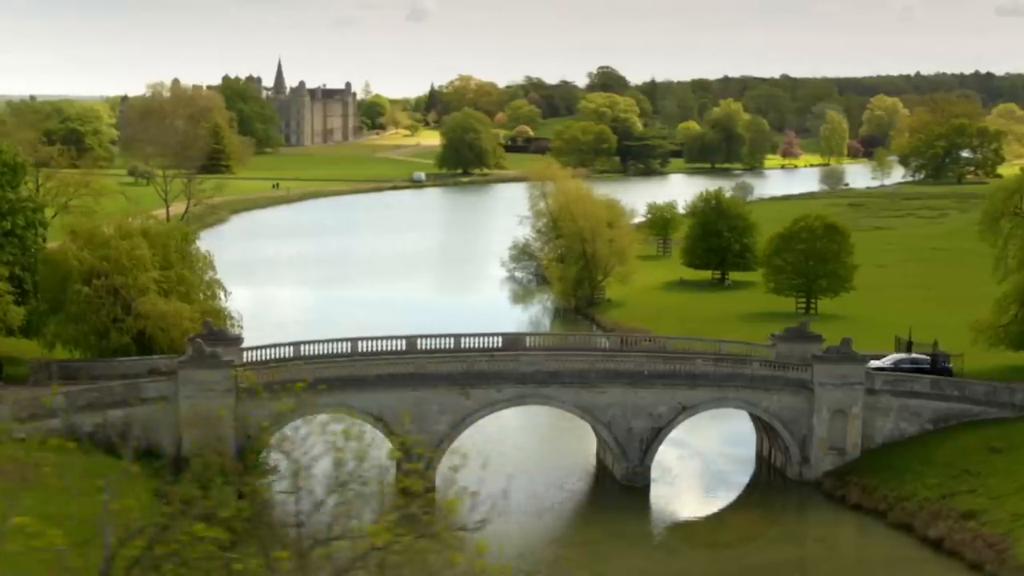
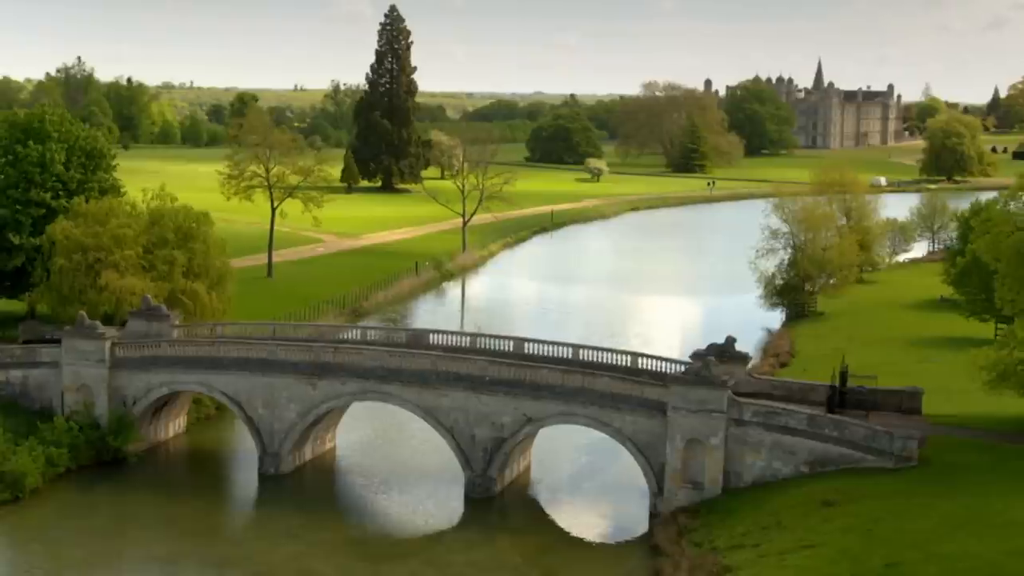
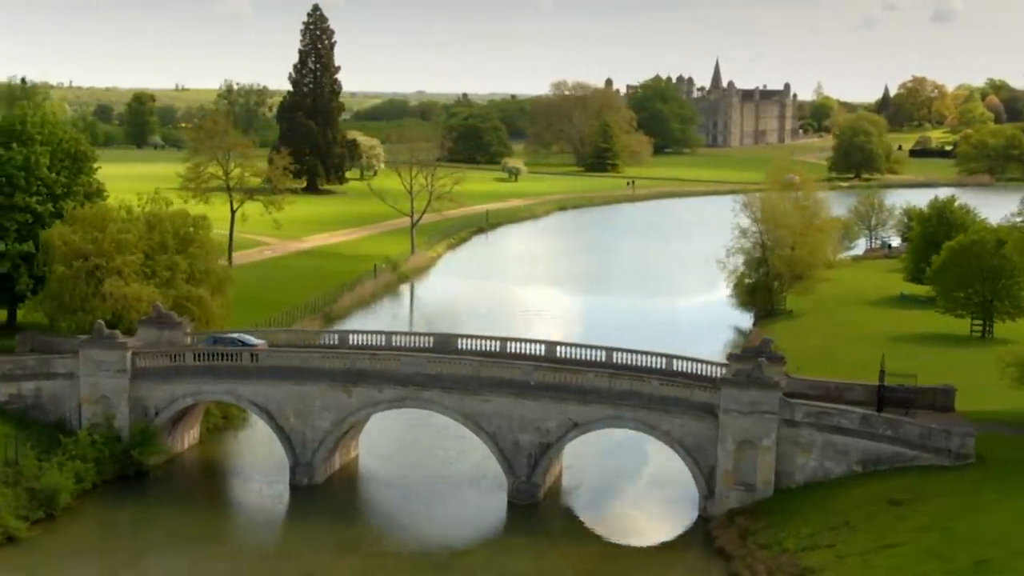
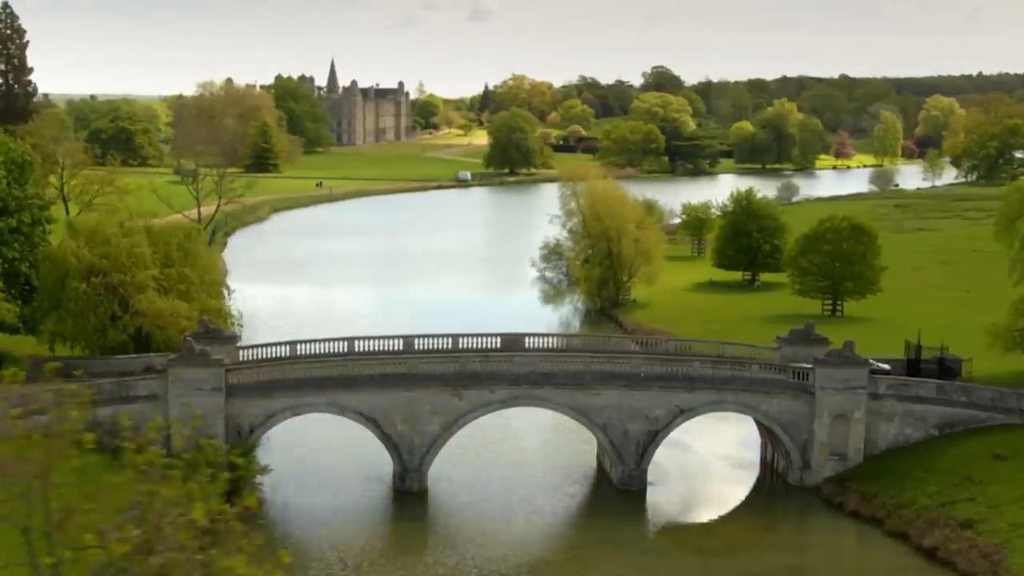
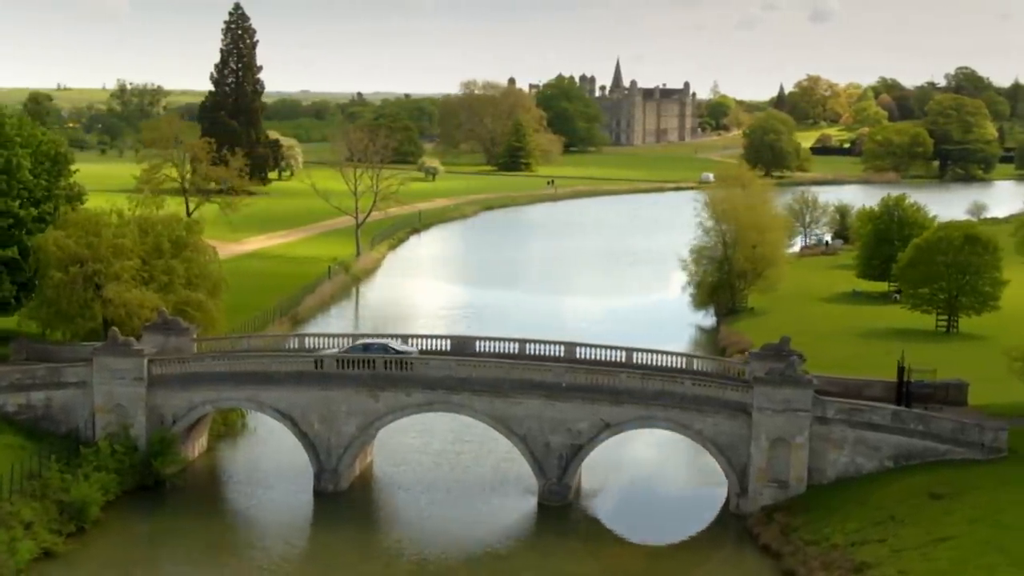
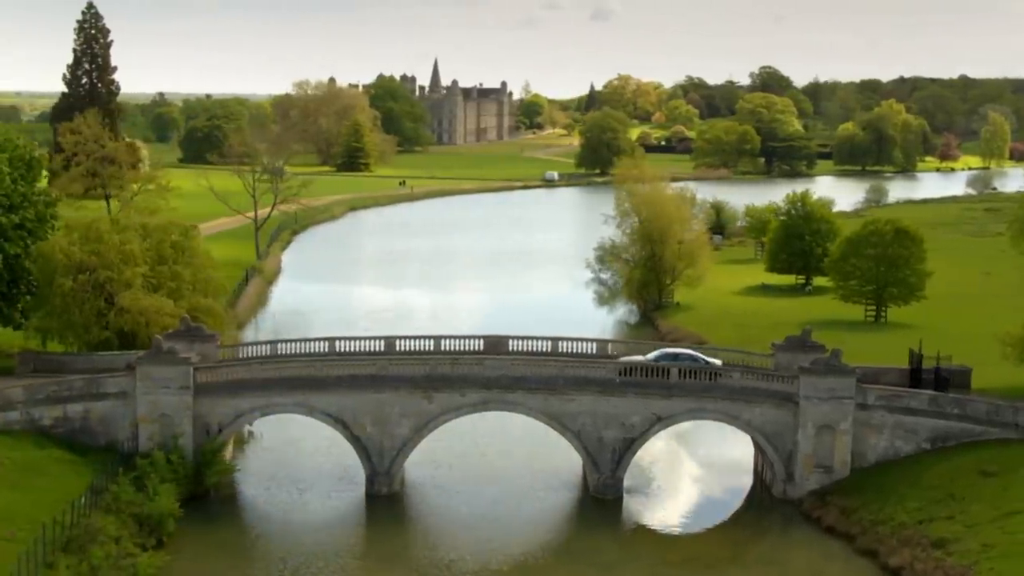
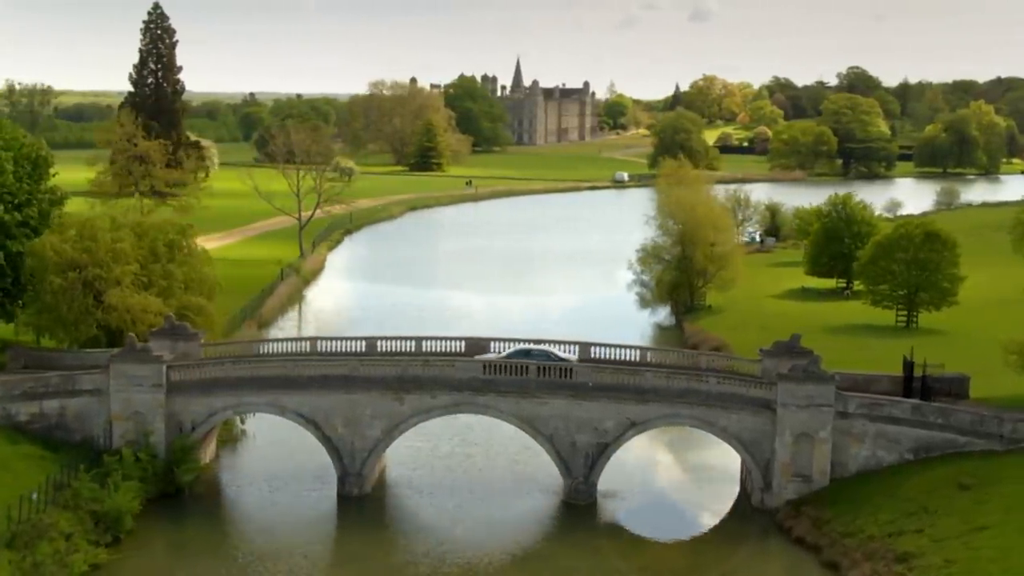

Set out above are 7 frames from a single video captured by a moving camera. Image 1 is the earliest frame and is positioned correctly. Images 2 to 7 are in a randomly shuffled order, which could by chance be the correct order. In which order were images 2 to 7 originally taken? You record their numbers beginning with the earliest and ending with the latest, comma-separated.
4, 6, 7, 5, 3, 2
